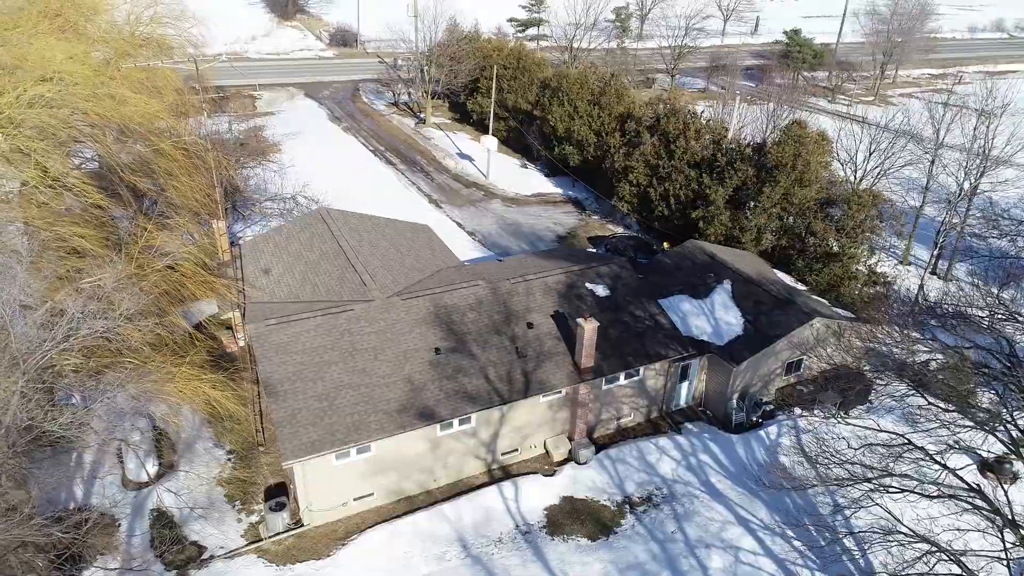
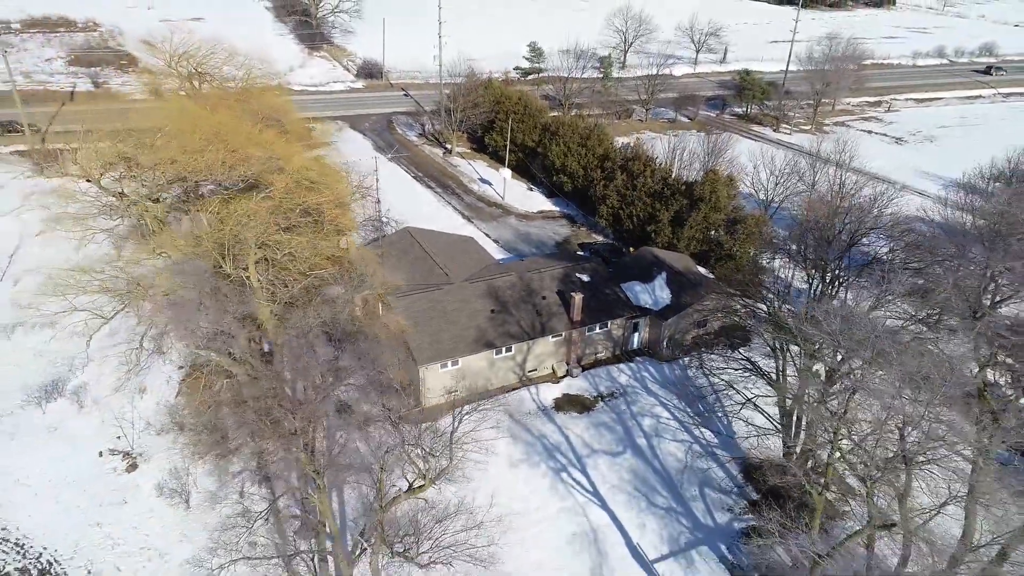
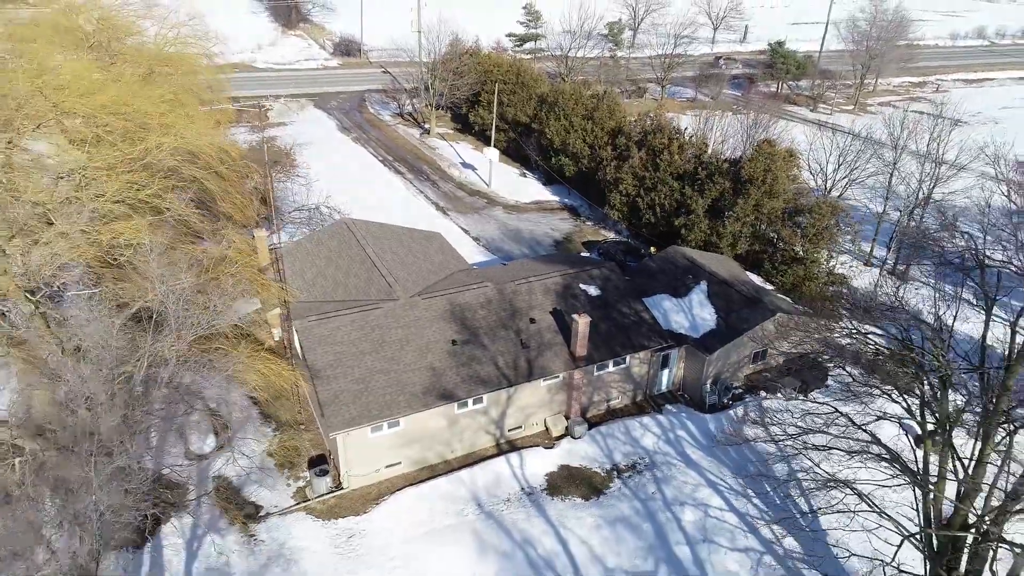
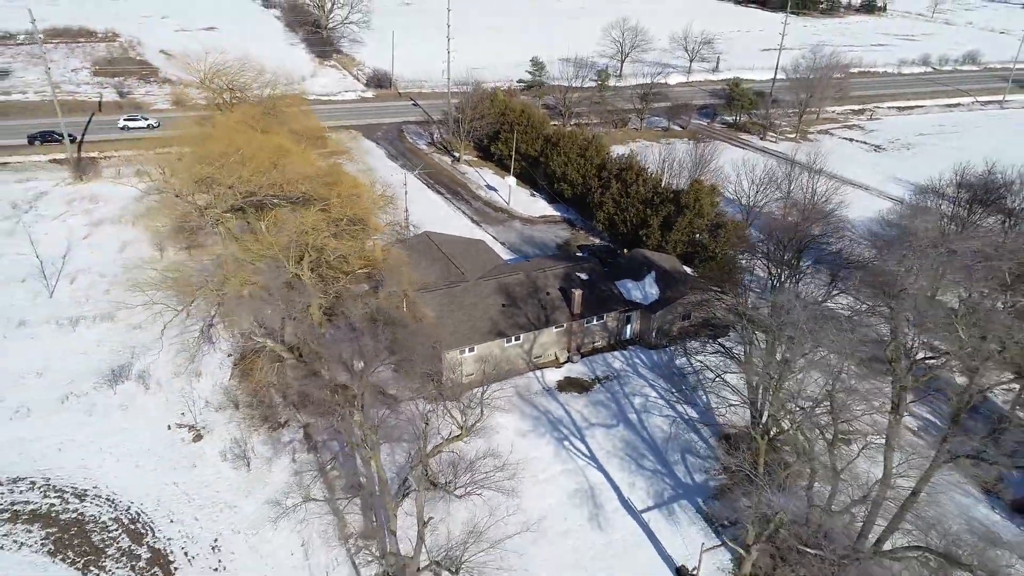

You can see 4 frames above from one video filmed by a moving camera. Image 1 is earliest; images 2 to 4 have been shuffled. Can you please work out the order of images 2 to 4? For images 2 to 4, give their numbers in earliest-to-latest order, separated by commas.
3, 2, 4
